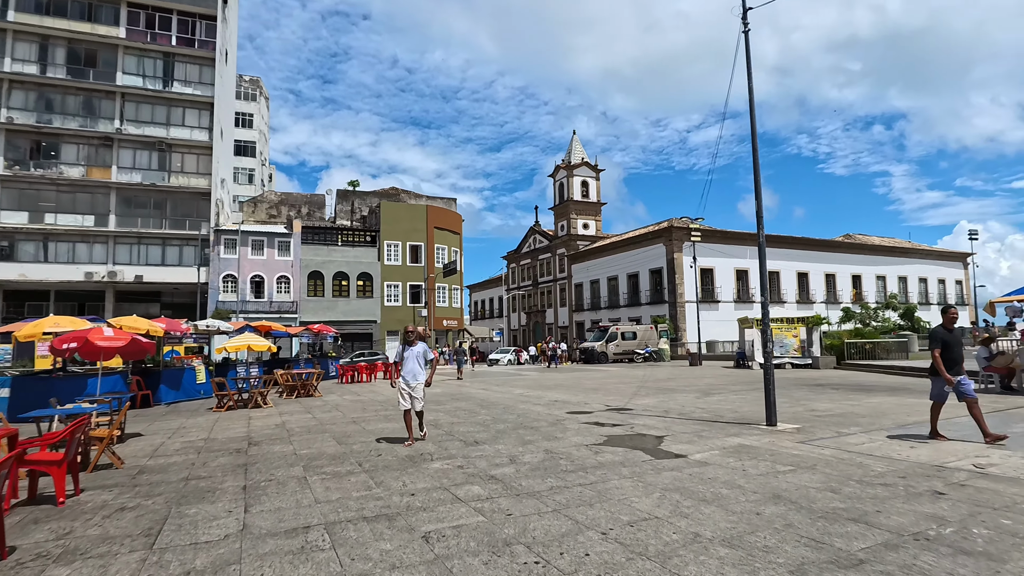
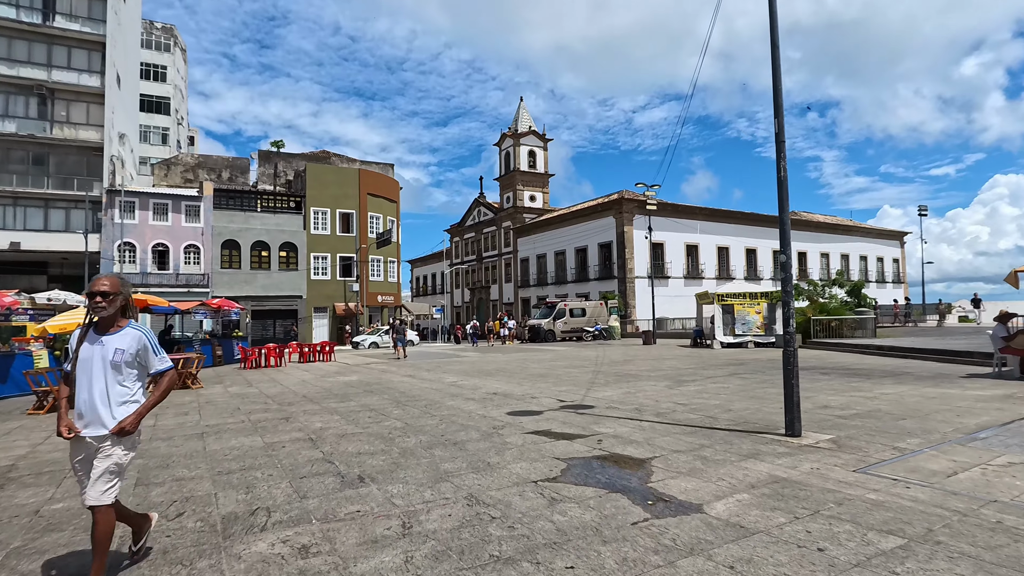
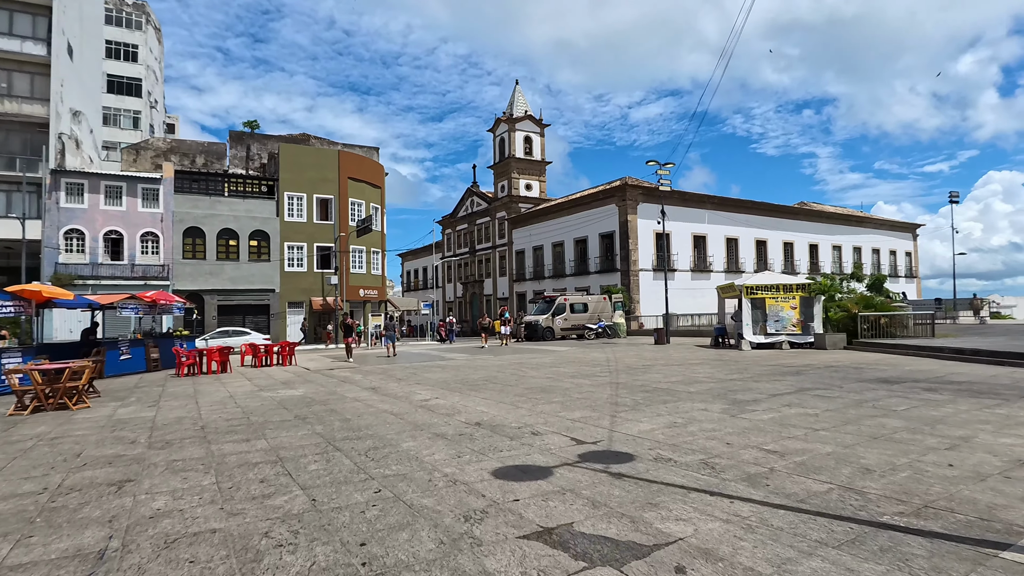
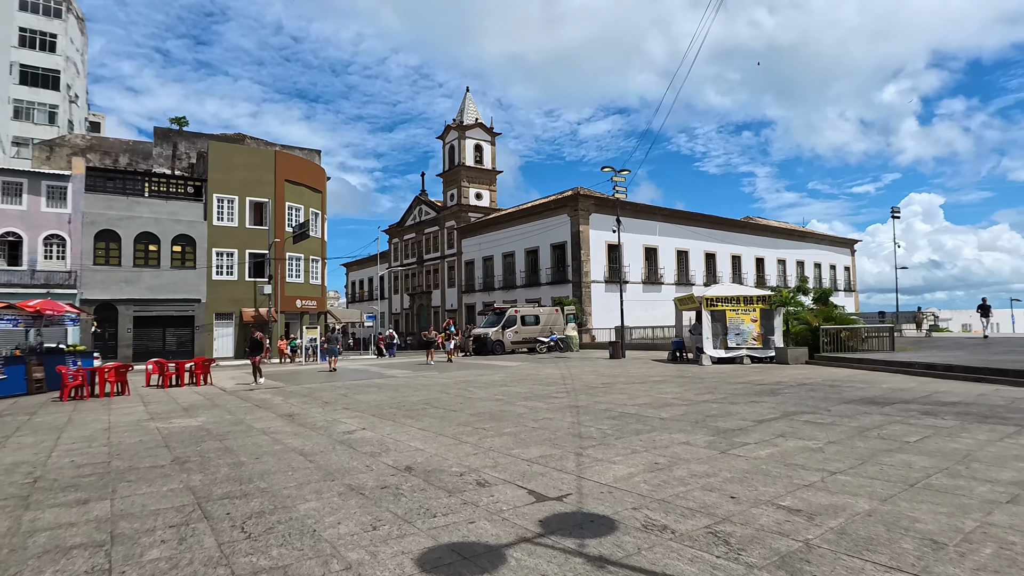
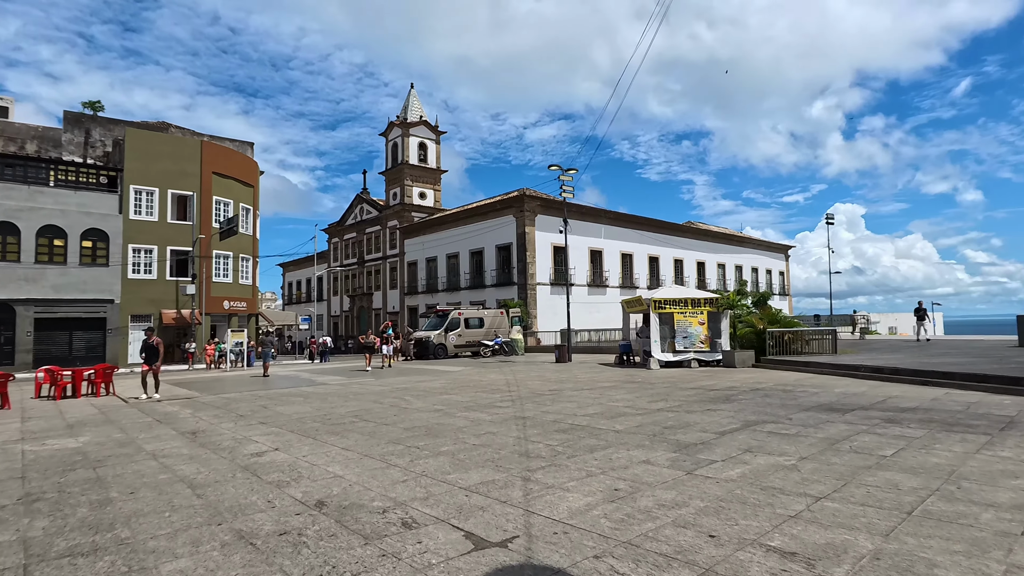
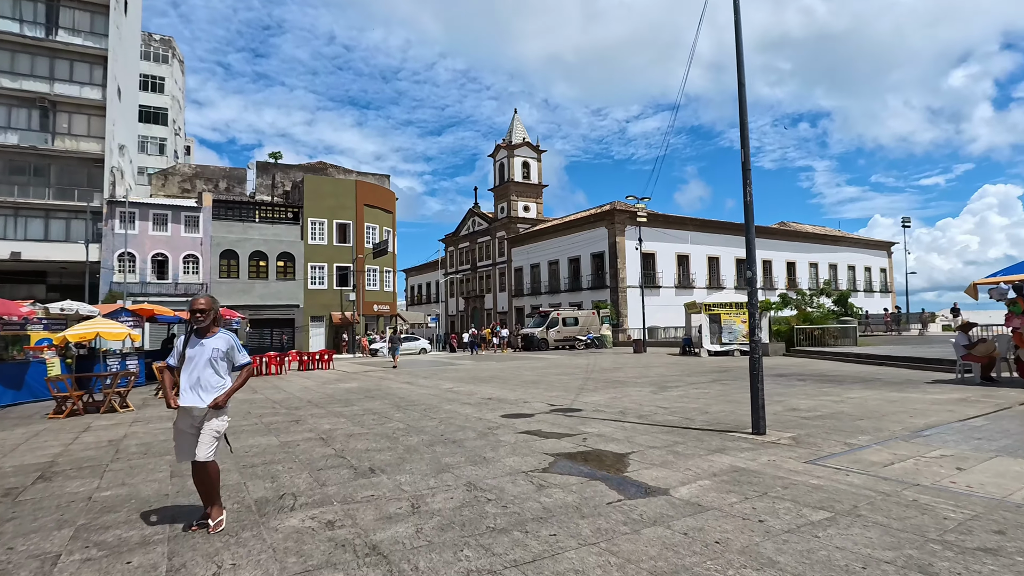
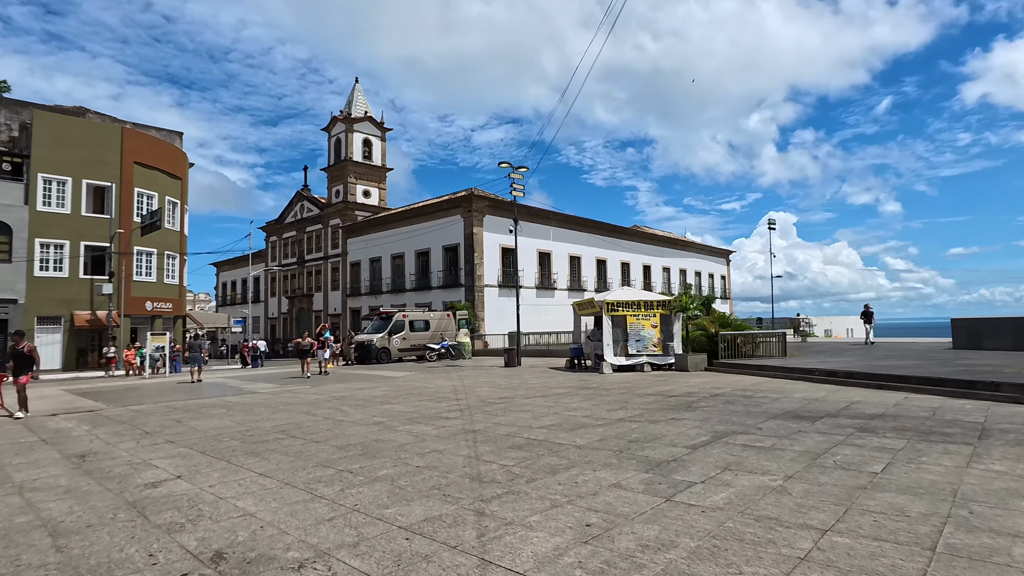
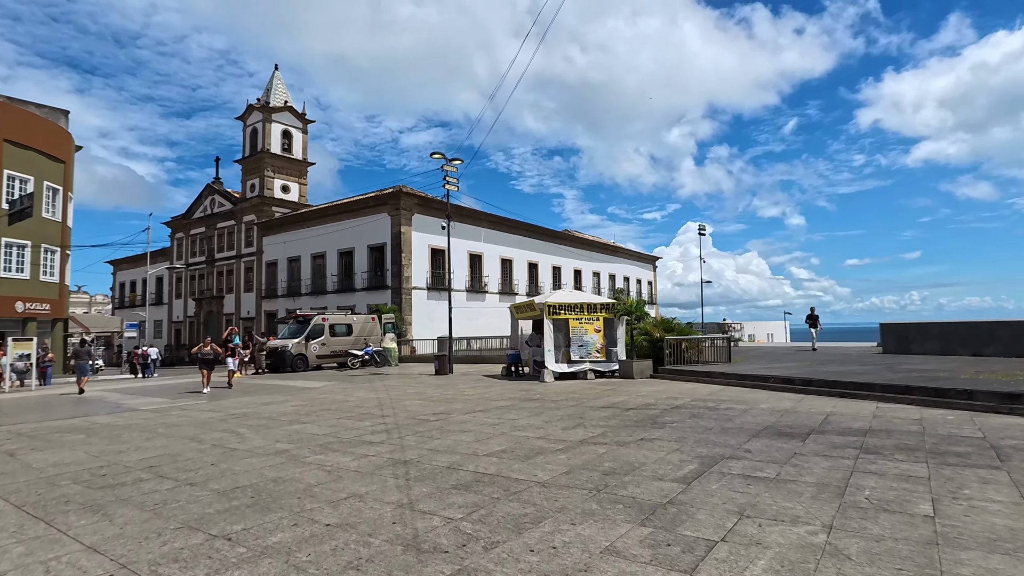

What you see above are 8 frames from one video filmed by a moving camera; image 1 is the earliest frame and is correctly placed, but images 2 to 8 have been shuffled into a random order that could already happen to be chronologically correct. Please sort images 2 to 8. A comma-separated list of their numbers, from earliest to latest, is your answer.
6, 2, 3, 4, 5, 7, 8
